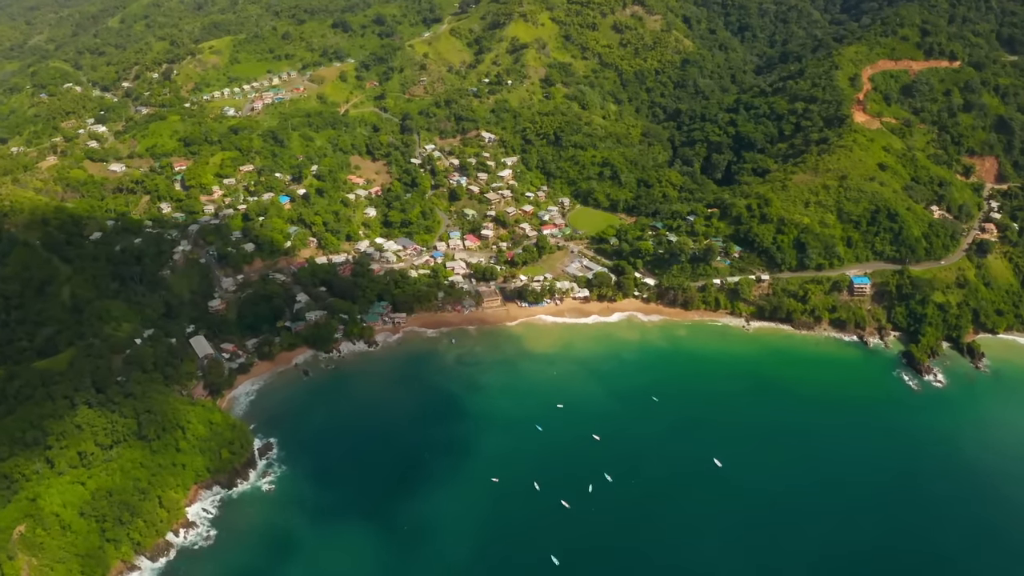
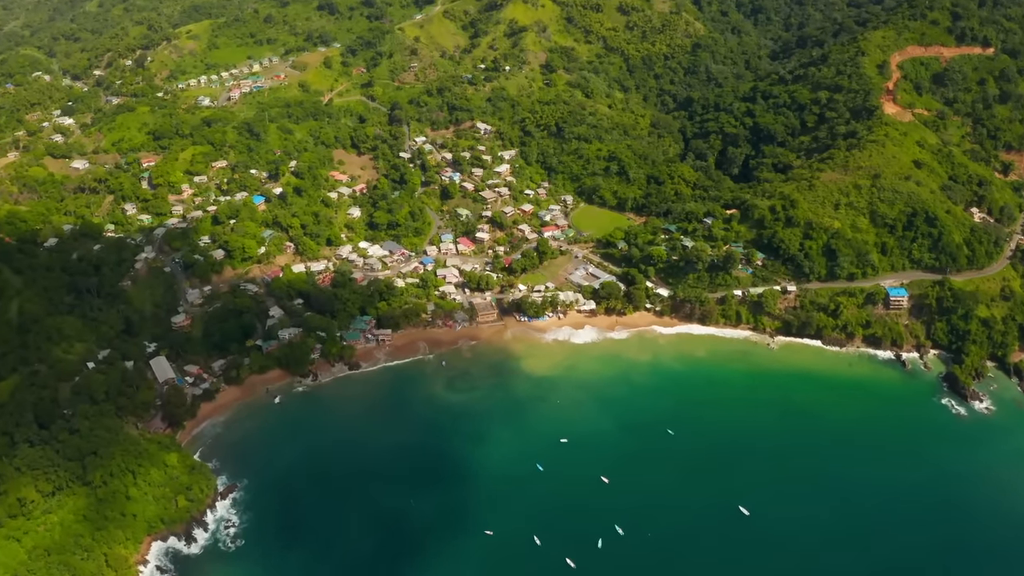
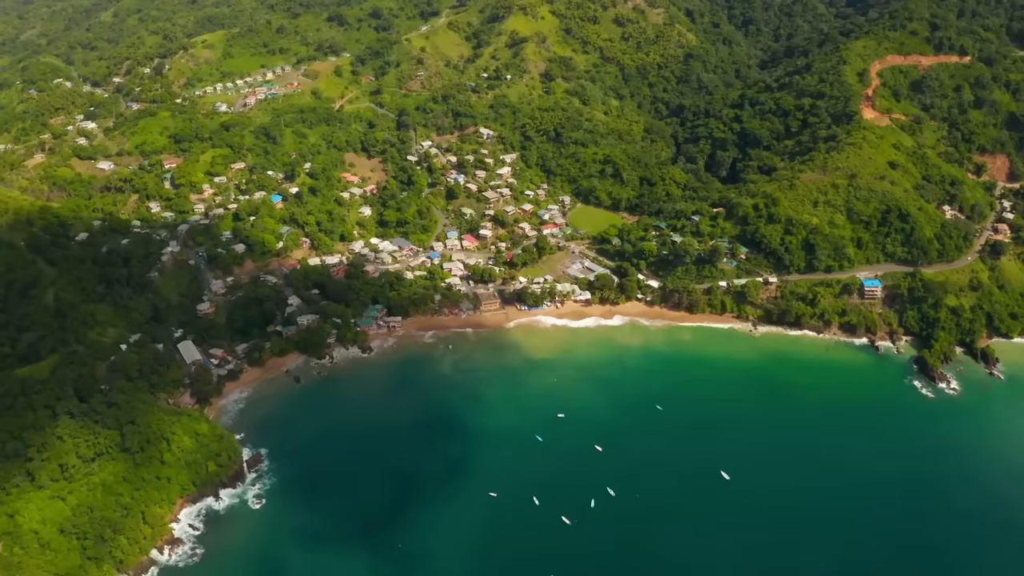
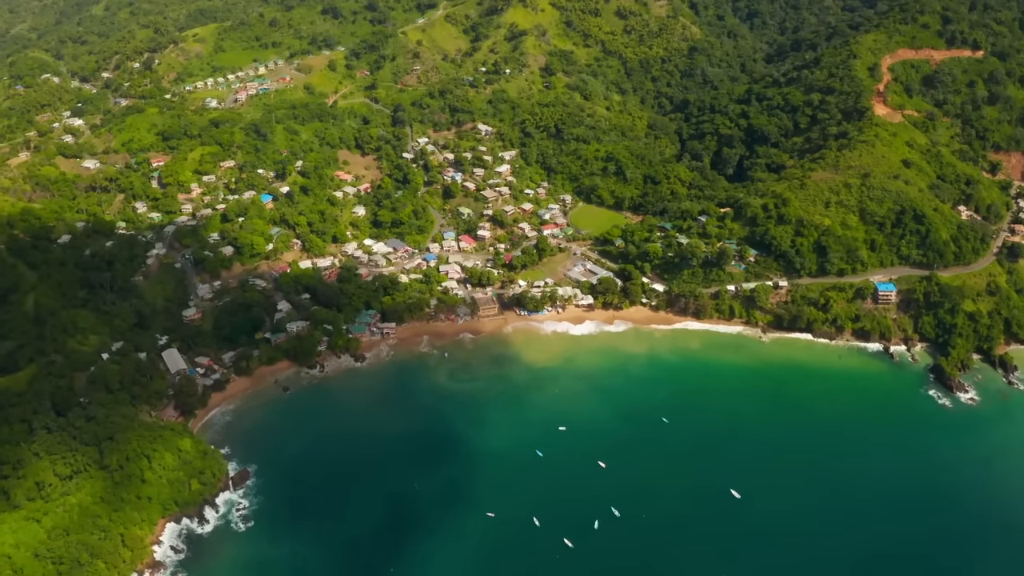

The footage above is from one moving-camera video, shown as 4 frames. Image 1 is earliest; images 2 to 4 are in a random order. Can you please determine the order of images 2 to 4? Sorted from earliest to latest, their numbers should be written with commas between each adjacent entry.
3, 4, 2
